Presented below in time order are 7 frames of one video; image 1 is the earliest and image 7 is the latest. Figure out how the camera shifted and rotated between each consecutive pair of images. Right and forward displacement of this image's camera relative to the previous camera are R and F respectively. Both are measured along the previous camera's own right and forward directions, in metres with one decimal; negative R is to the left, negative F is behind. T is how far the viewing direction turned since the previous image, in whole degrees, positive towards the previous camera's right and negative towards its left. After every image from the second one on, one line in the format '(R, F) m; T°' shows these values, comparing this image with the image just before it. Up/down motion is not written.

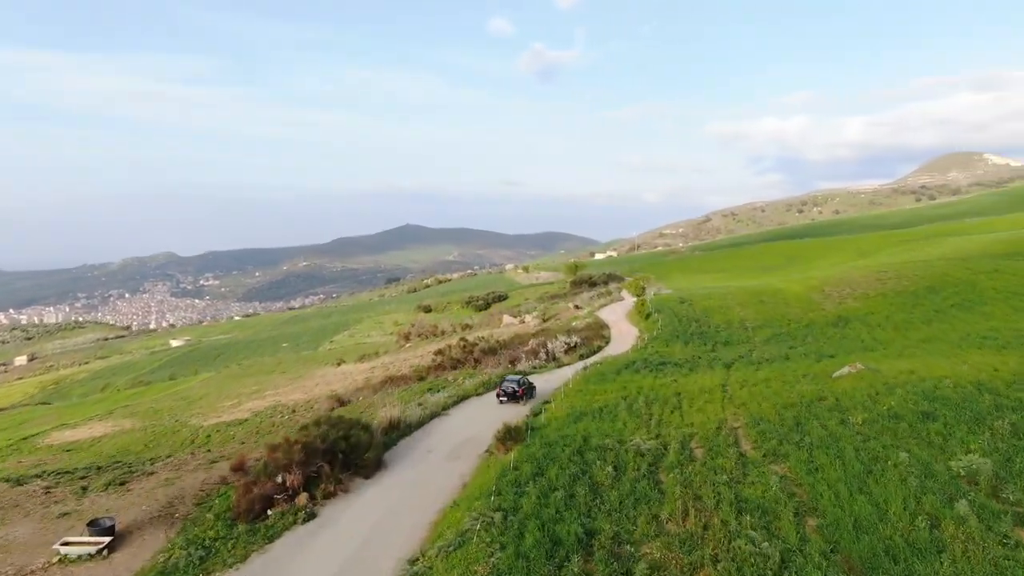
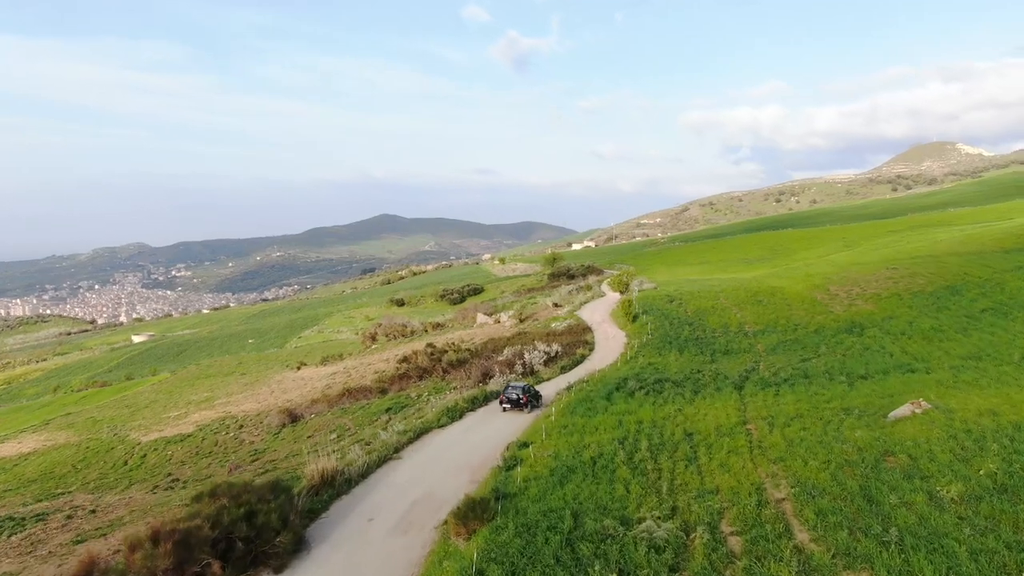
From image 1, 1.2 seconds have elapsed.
(+0.3, +5.6) m; +2°
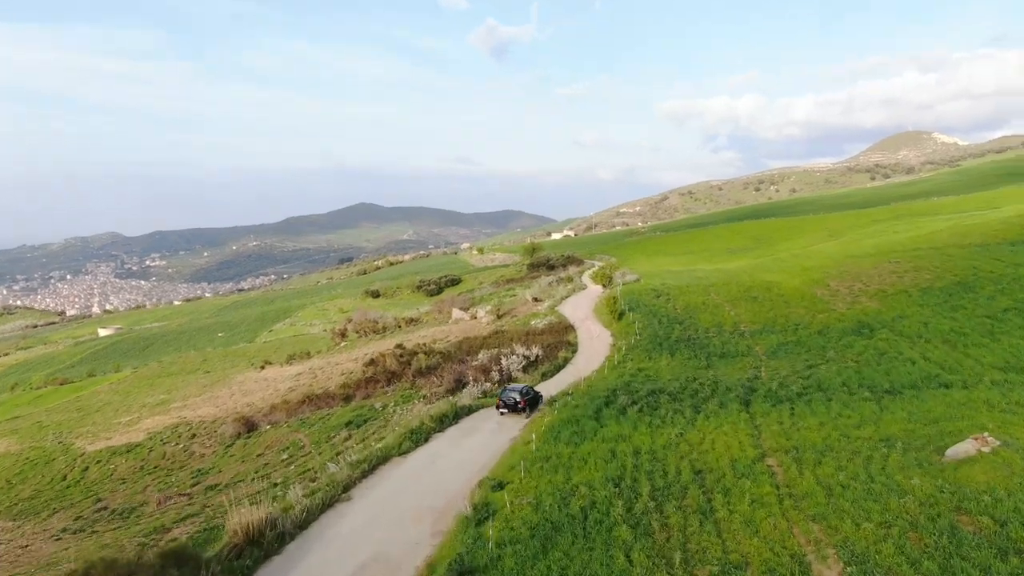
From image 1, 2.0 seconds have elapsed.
(+0.2, +3.8) m; +2°
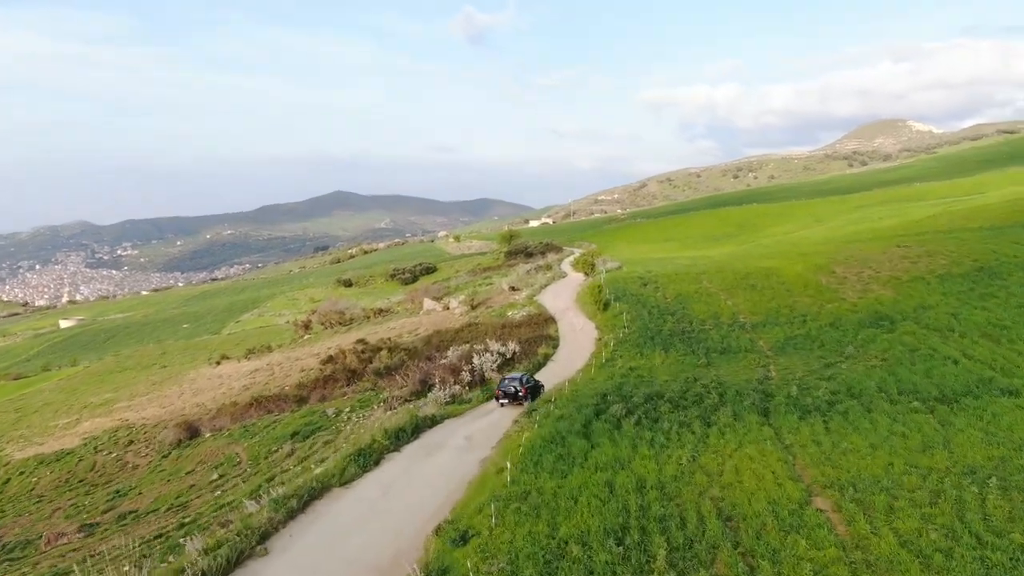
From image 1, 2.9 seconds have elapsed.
(+0.2, +4.5) m; +2°
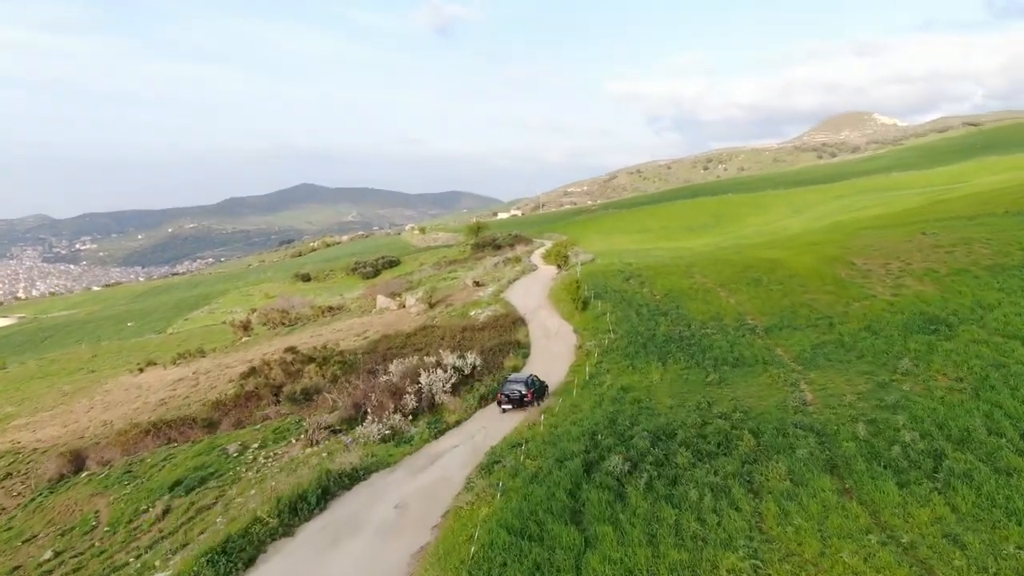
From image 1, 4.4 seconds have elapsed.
(+0.3, +7.0) m; +2°
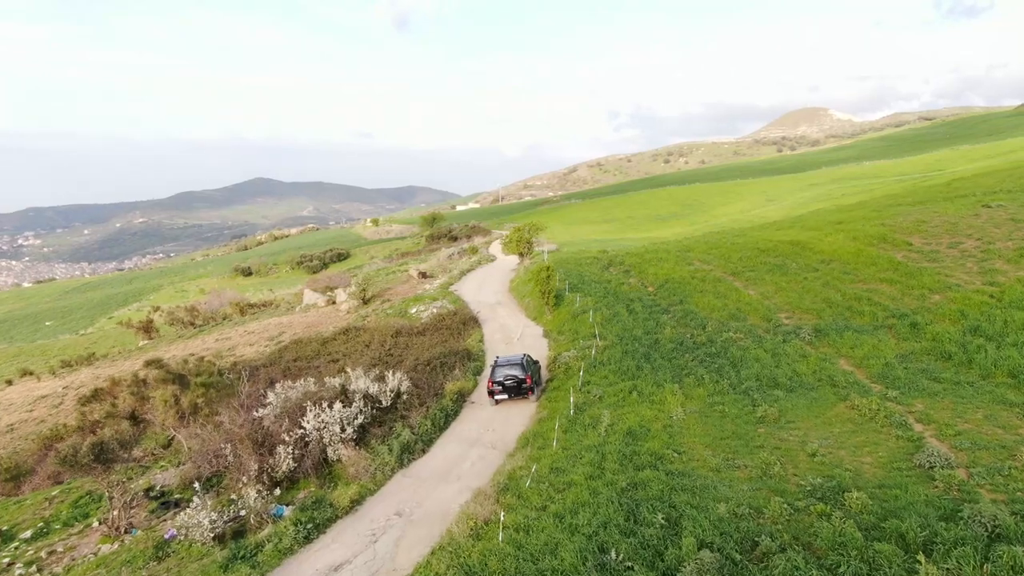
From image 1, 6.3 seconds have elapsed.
(+0.4, +9.1) m; +3°
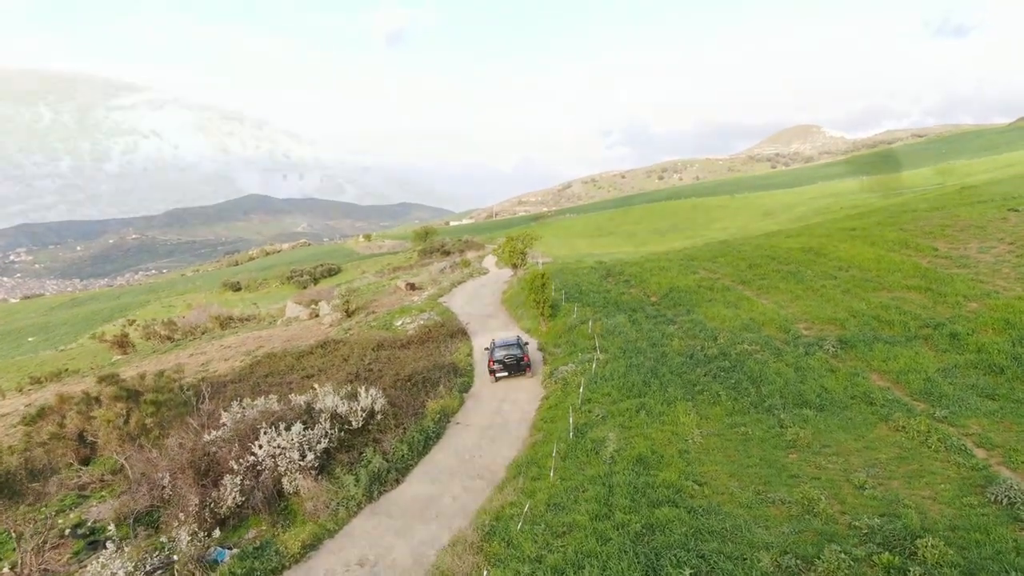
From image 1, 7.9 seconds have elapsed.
(+0.1, +2.2) m; 0°
